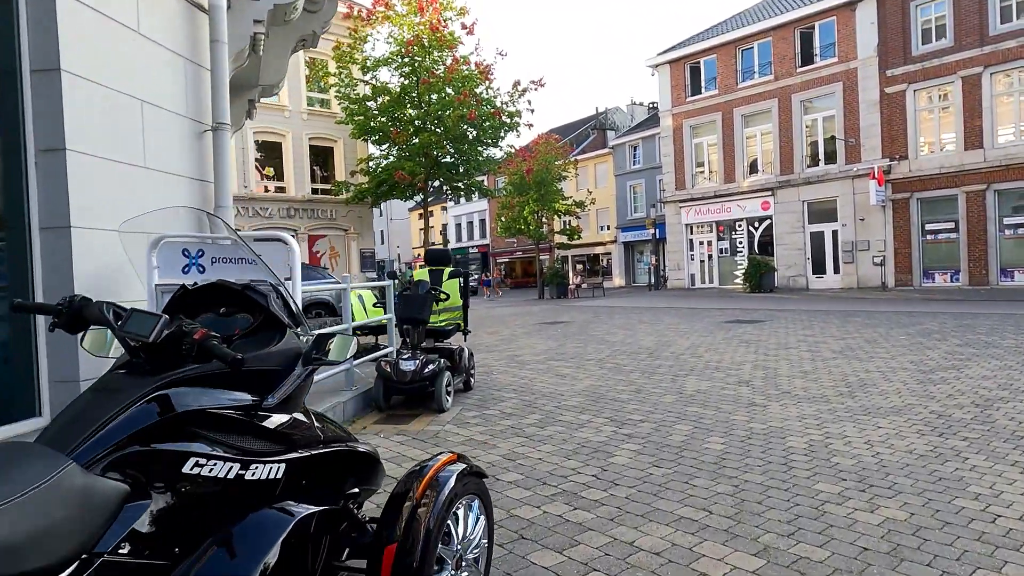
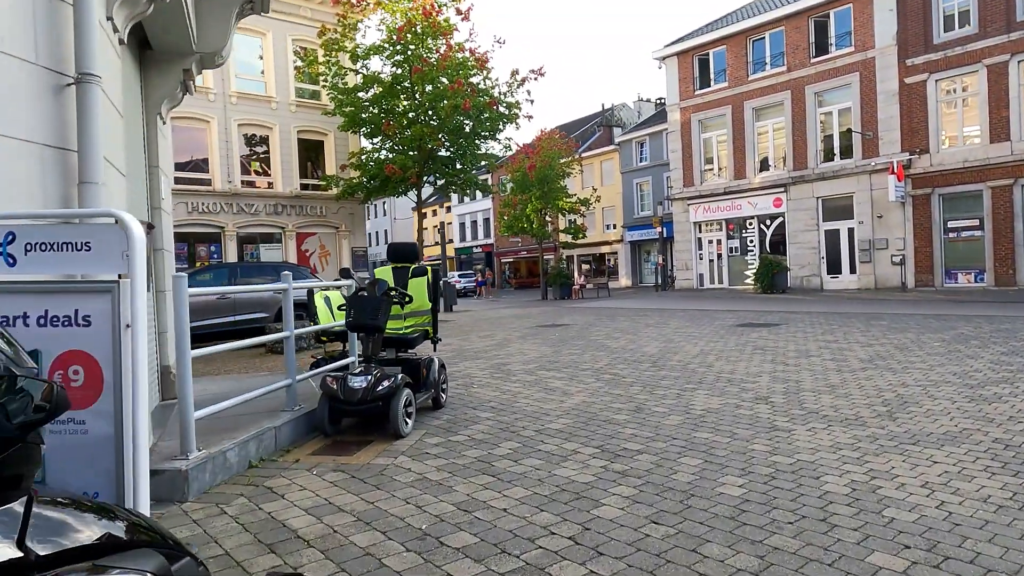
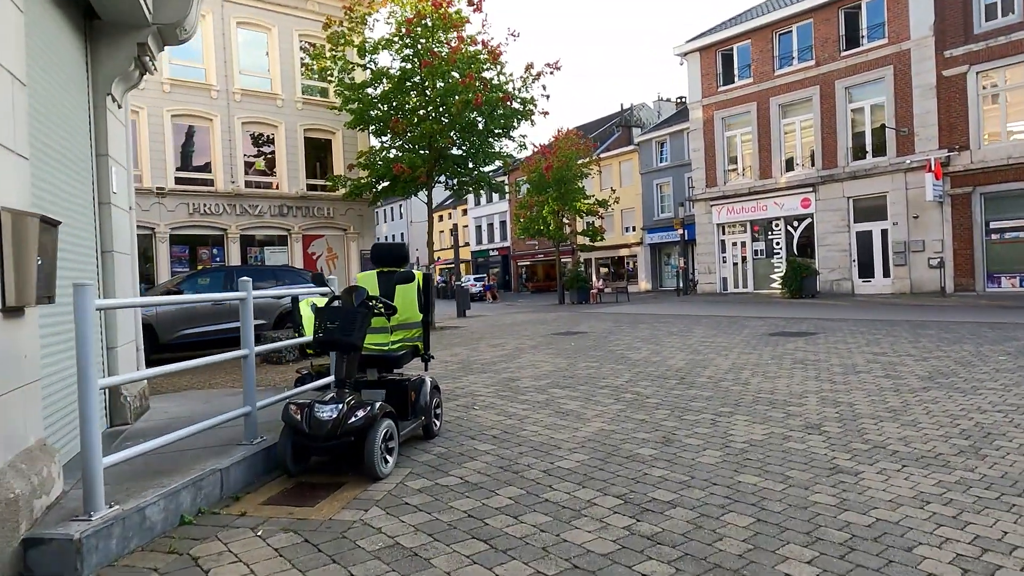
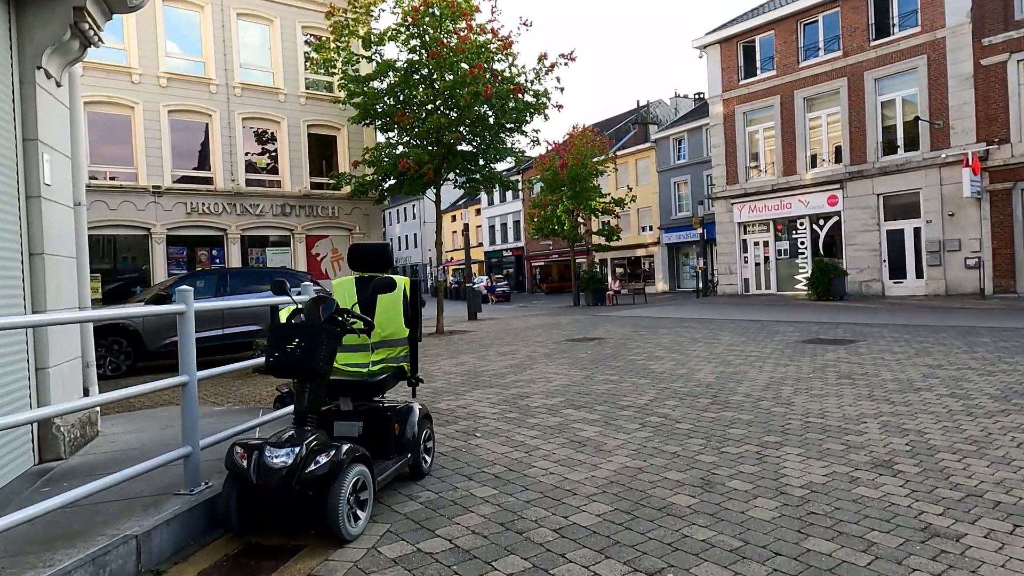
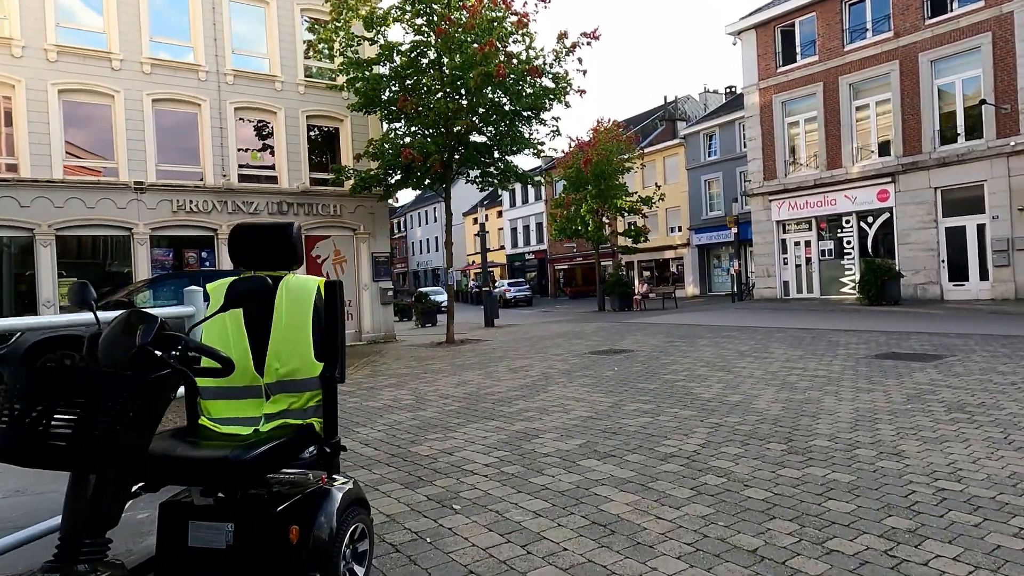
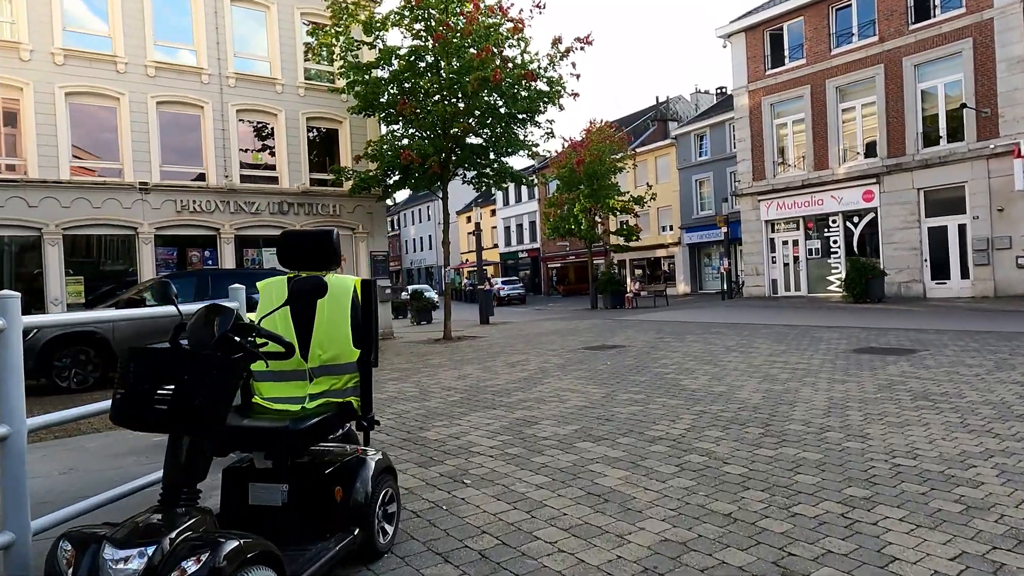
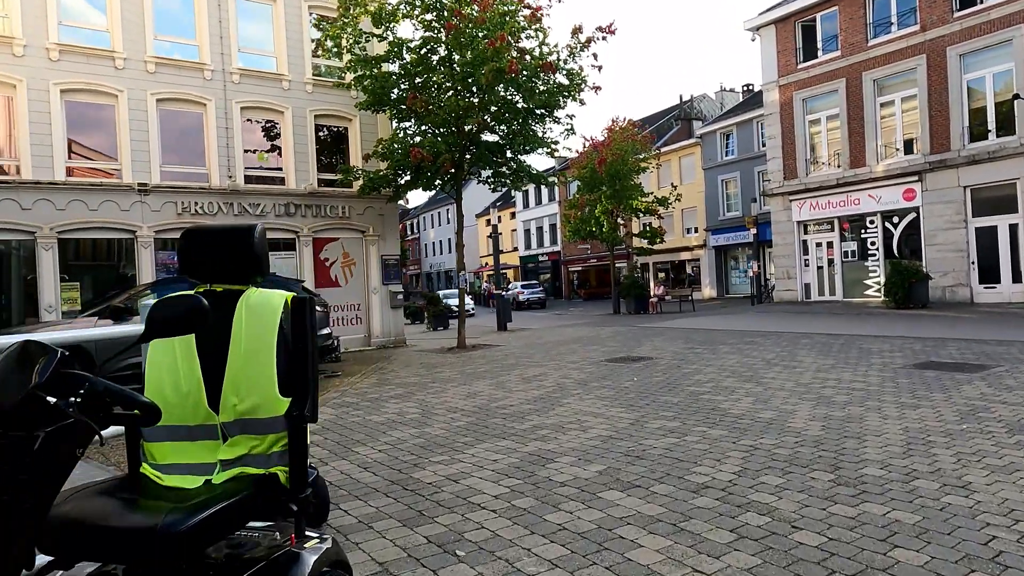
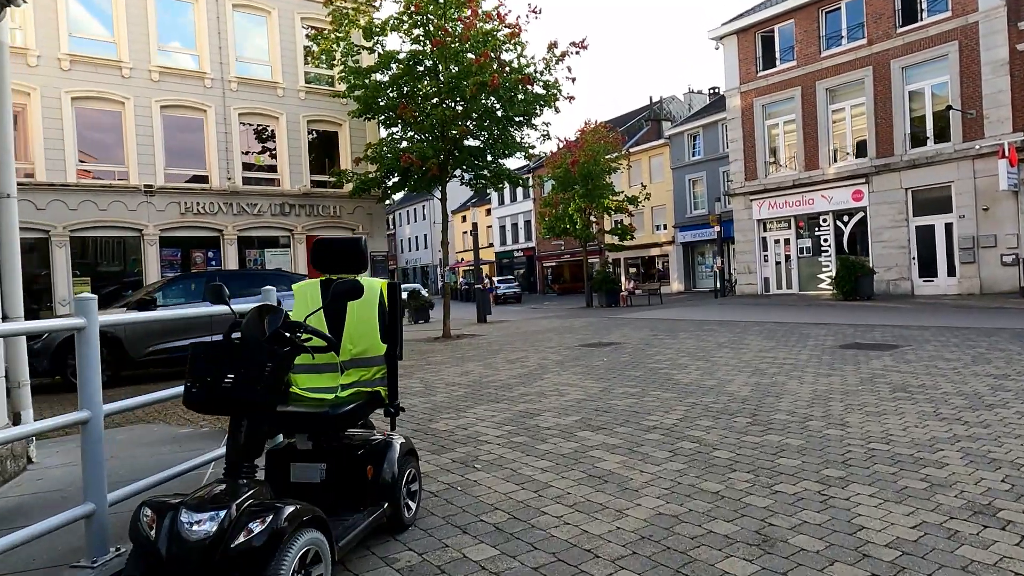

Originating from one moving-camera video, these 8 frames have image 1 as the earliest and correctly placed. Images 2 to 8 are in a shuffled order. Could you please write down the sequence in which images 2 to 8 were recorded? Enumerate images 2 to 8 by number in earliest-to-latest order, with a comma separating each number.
2, 3, 4, 8, 6, 5, 7
